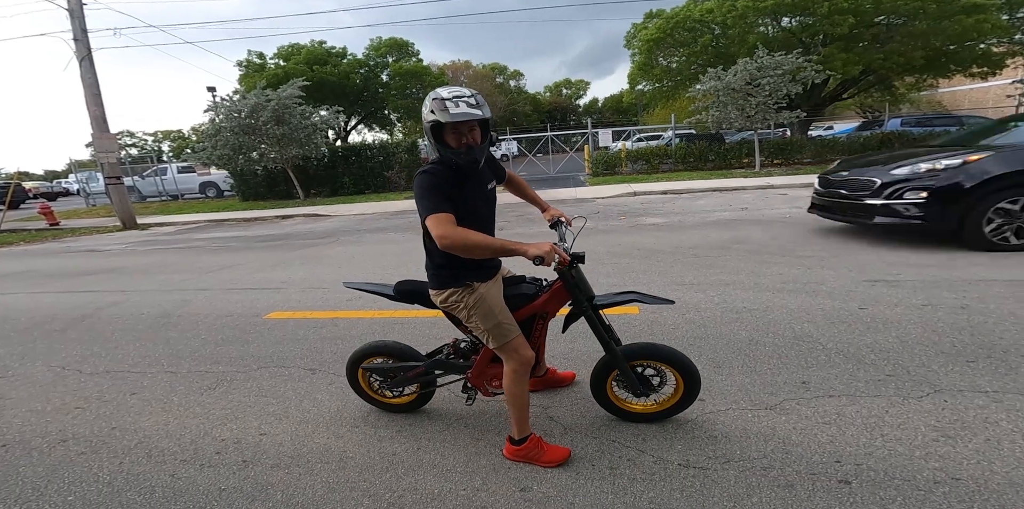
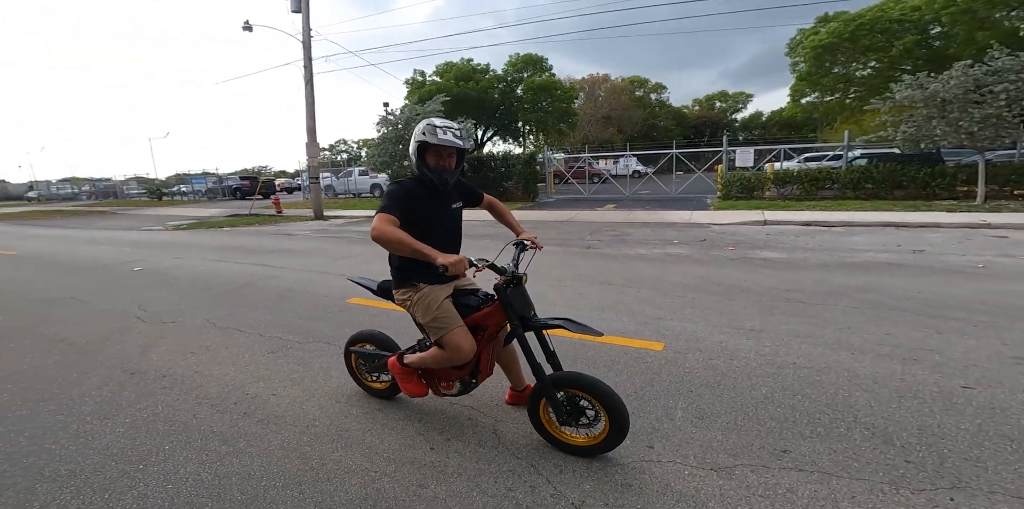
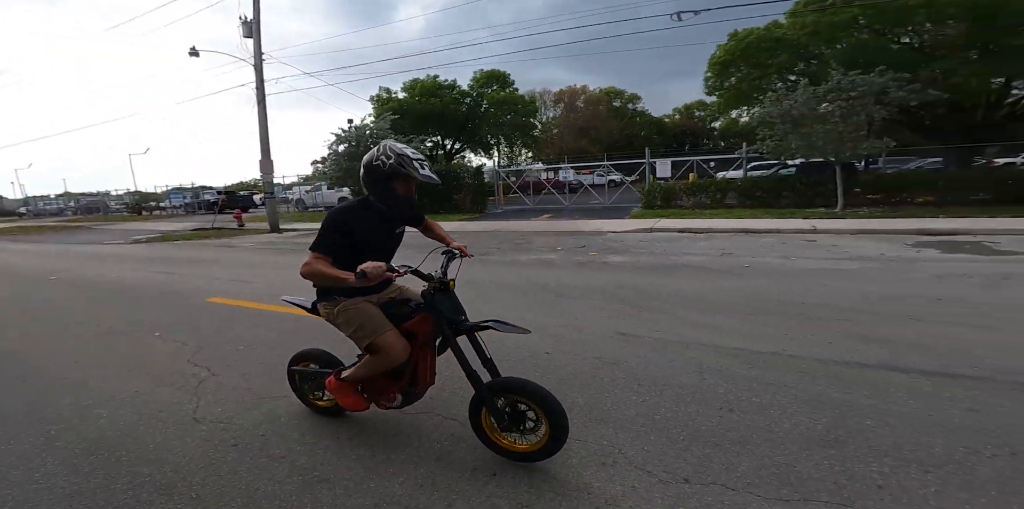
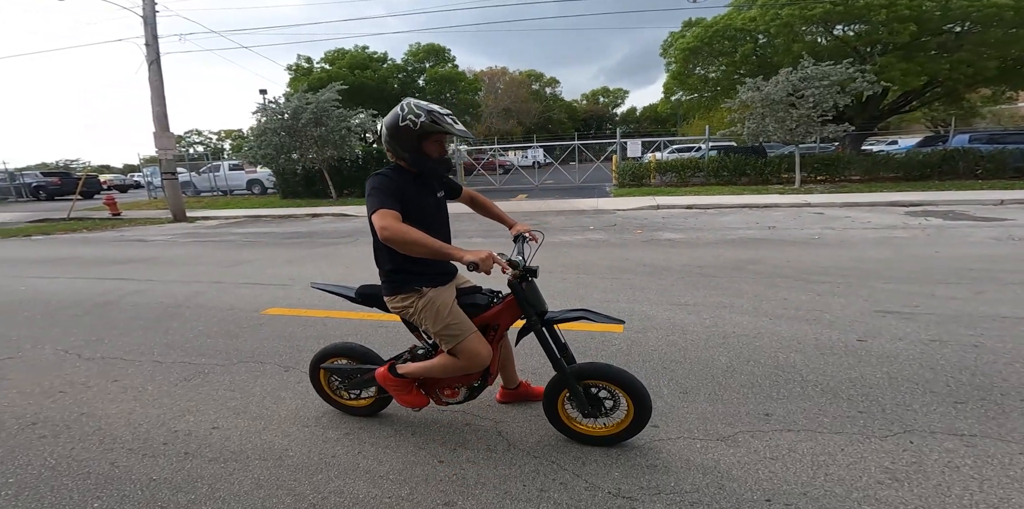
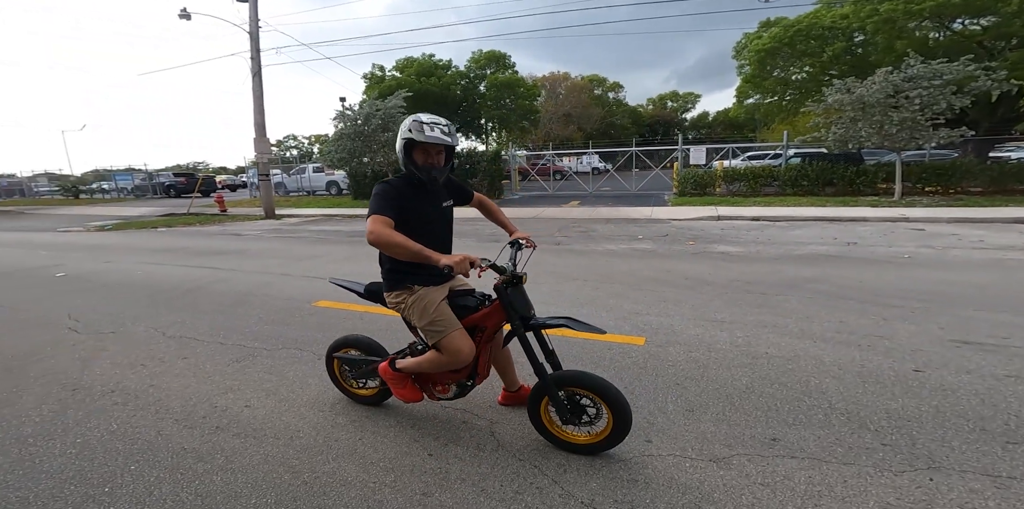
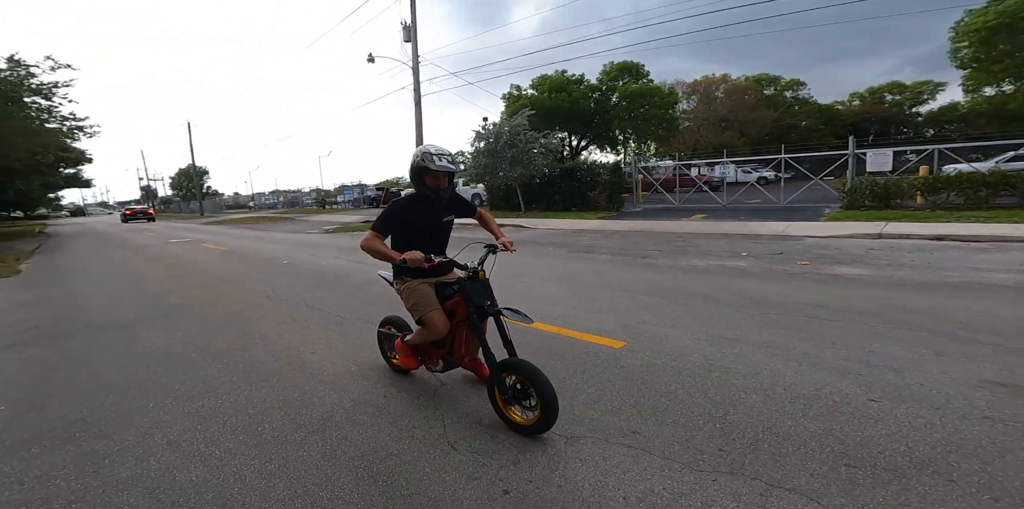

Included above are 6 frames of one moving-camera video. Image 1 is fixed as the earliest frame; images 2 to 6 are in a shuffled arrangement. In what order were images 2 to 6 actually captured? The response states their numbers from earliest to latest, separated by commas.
4, 5, 2, 6, 3
